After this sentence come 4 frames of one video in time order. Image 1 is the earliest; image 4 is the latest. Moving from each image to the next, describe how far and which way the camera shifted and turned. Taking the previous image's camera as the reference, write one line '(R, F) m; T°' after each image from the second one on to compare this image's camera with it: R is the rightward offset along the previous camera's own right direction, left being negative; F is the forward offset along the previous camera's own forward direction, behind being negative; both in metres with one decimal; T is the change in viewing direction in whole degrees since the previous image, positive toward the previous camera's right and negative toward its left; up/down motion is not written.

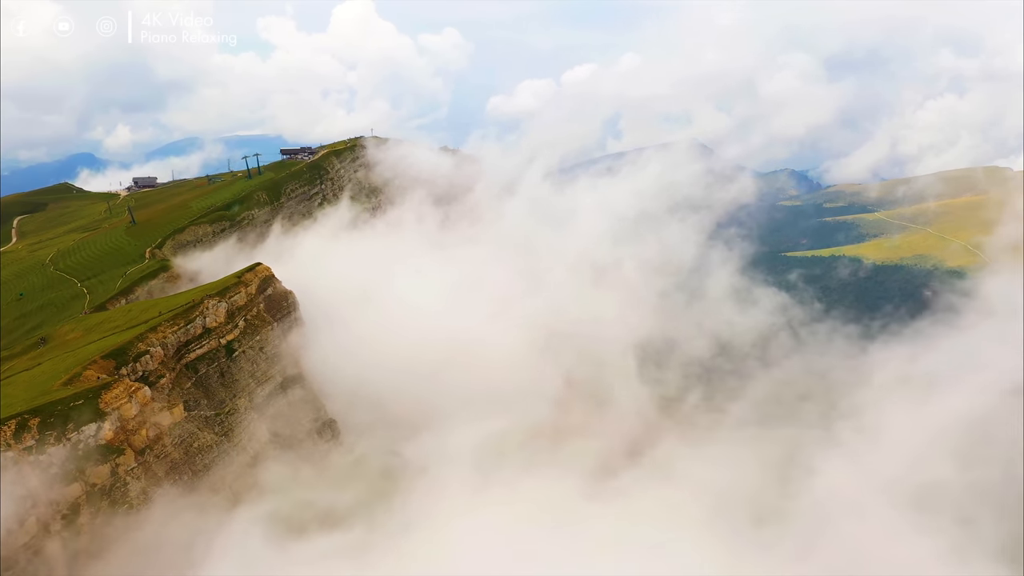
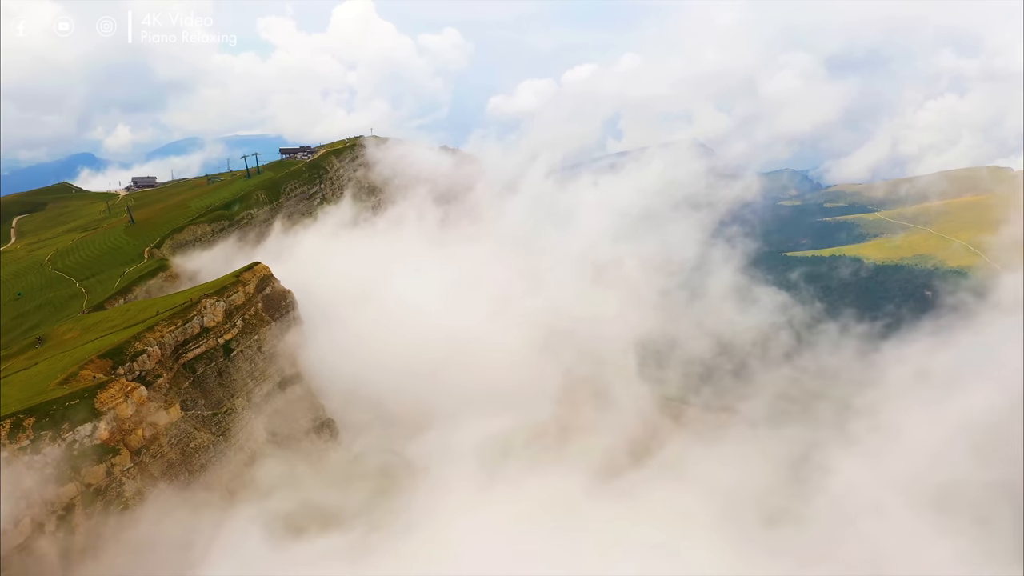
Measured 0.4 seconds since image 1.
(+0.1, +0.4) m; 0°
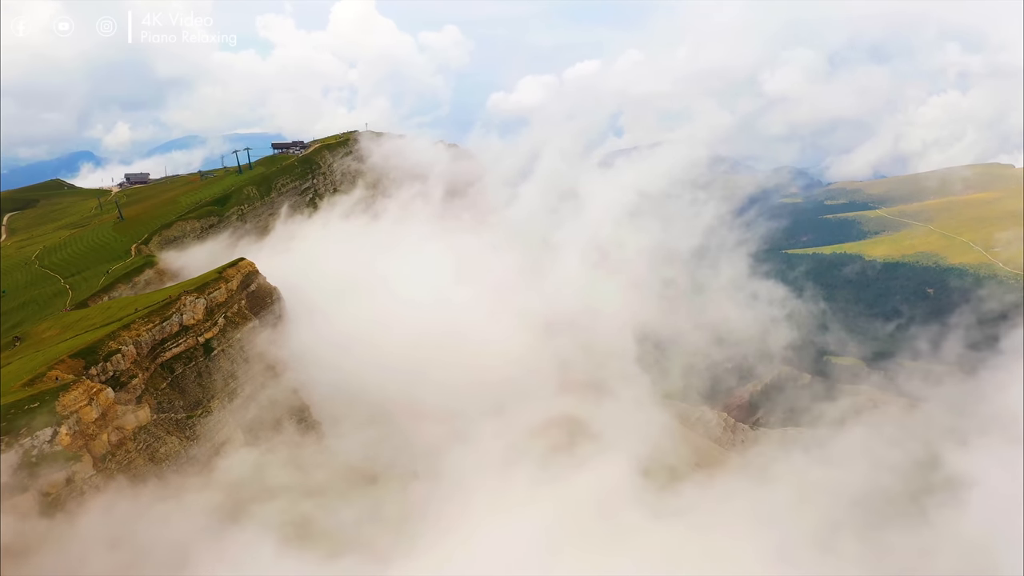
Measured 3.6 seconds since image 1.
(+1.3, +3.1) m; 0°
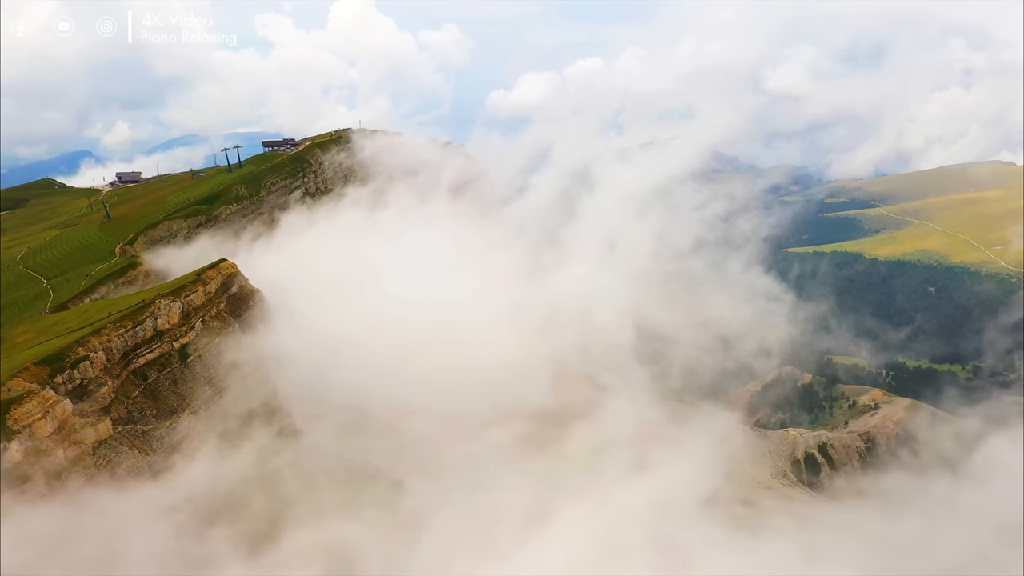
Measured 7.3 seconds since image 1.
(+1.6, +3.1) m; 0°
